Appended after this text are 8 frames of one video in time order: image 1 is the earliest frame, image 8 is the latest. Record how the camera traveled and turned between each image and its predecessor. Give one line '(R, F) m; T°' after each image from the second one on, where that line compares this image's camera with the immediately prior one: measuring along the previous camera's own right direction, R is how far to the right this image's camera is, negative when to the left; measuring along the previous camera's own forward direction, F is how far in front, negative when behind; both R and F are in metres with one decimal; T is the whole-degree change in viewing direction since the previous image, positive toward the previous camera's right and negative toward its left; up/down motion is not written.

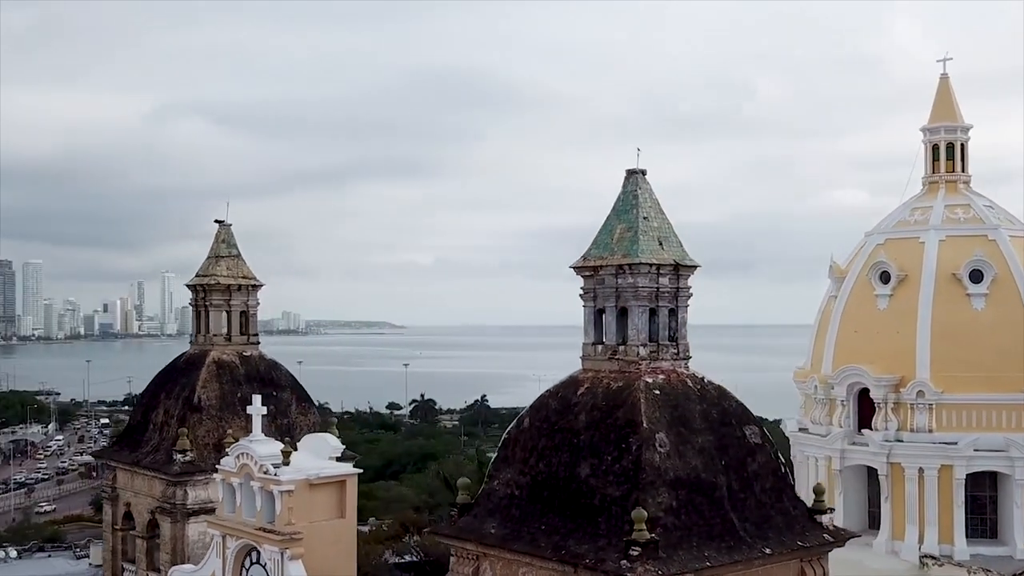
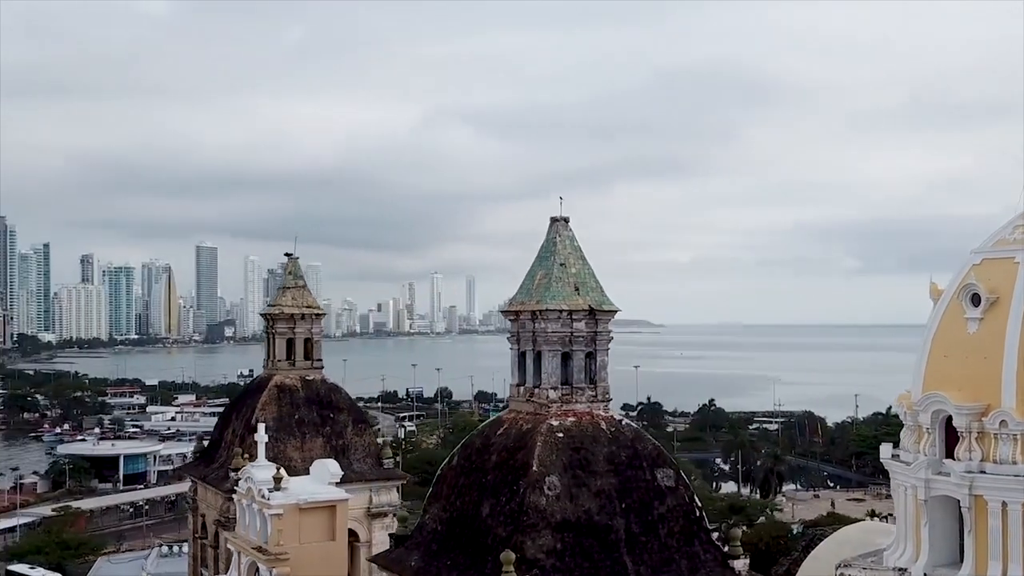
(+1.9, -0.1) m; -12°
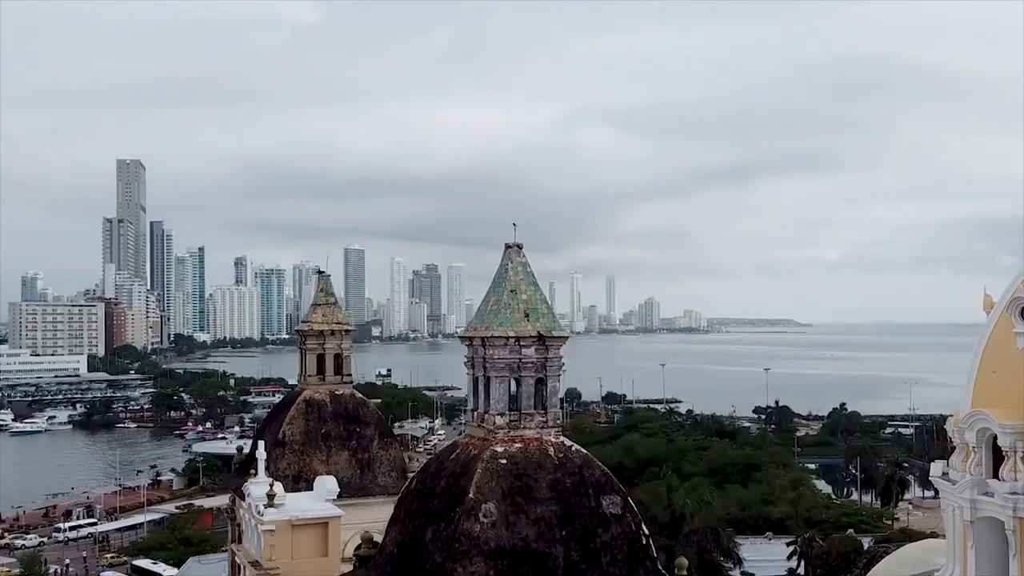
(+1.1, 0.0) m; -7°
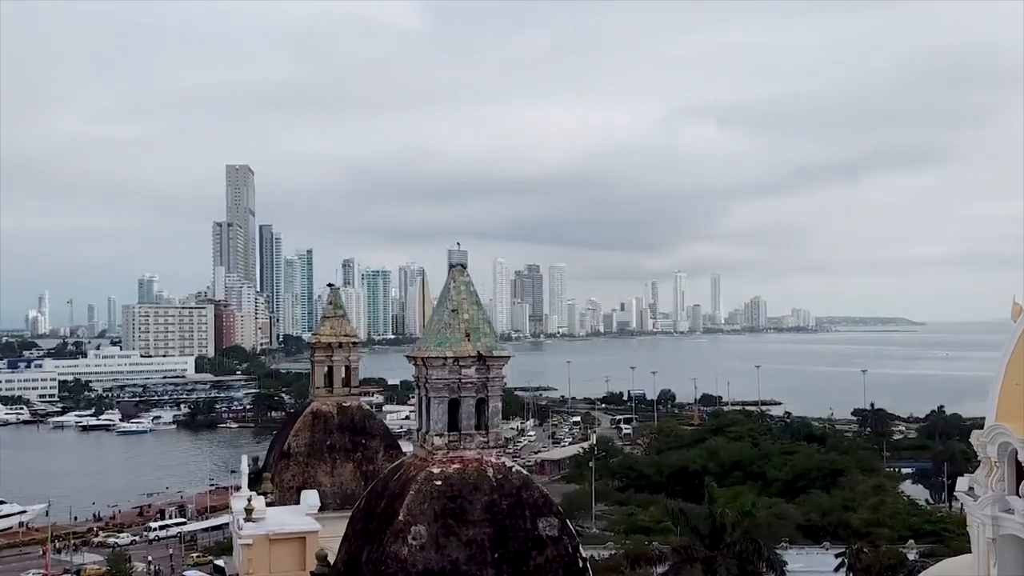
(+0.9, +0.1) m; -5°
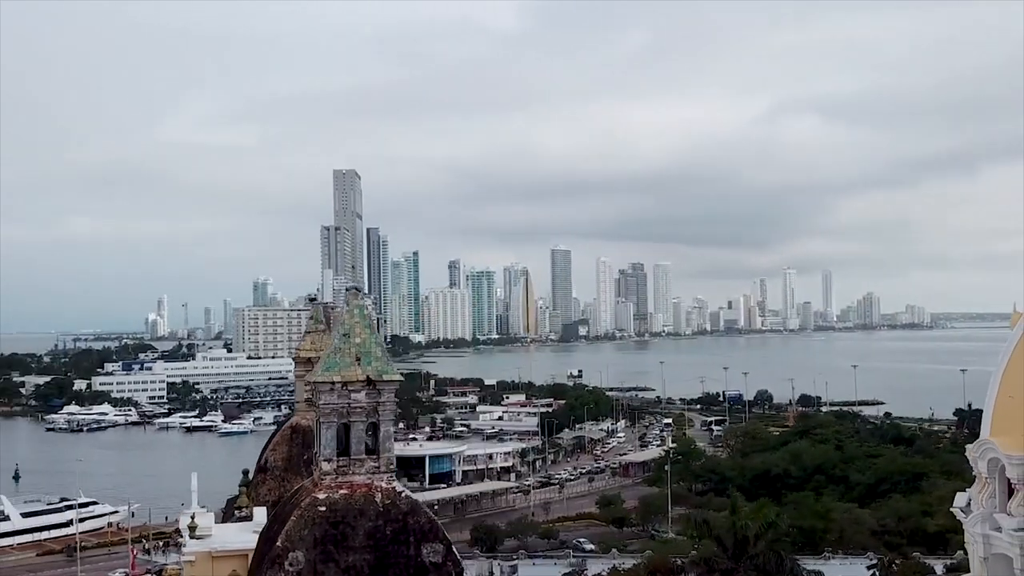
(+1.2, +0.1) m; -5°
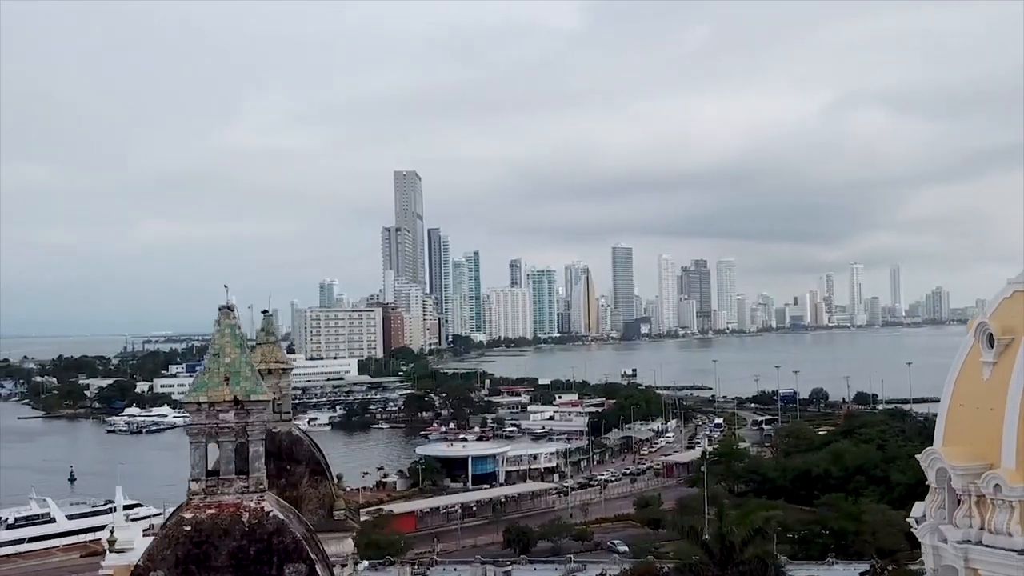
(+1.1, +0.1) m; -3°
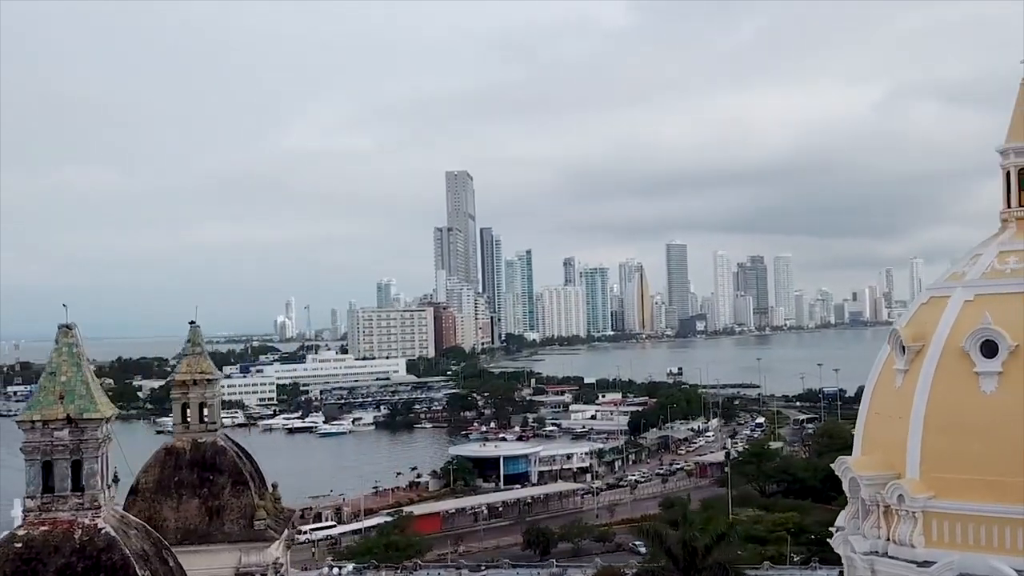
(+1.3, 0.0) m; -3°
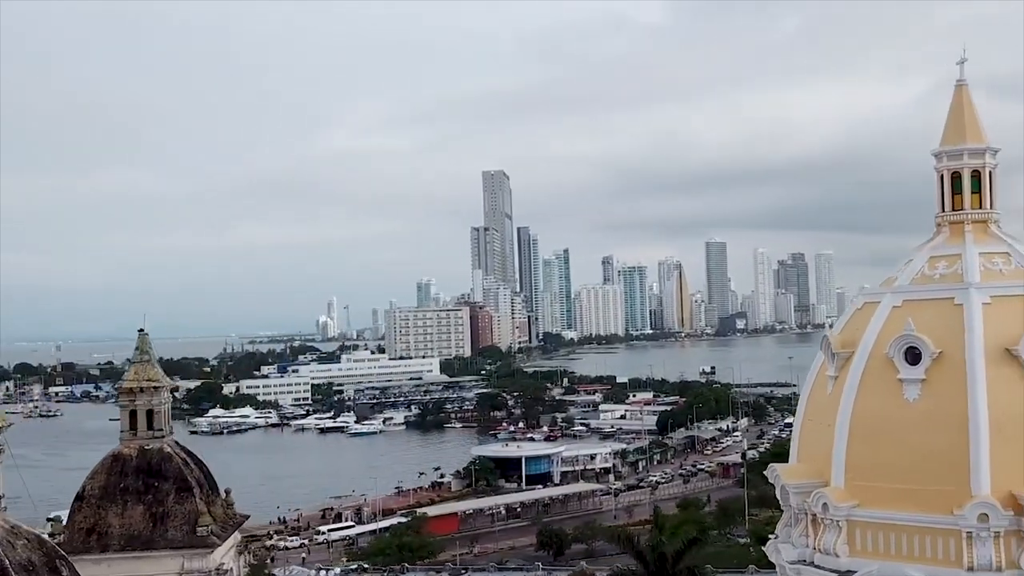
(+1.0, 0.0) m; -2°
